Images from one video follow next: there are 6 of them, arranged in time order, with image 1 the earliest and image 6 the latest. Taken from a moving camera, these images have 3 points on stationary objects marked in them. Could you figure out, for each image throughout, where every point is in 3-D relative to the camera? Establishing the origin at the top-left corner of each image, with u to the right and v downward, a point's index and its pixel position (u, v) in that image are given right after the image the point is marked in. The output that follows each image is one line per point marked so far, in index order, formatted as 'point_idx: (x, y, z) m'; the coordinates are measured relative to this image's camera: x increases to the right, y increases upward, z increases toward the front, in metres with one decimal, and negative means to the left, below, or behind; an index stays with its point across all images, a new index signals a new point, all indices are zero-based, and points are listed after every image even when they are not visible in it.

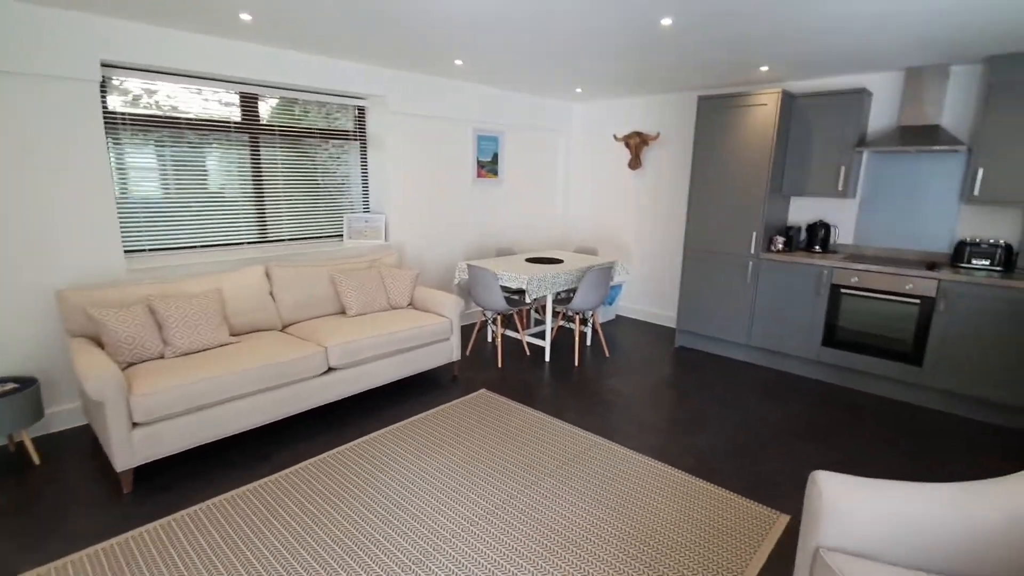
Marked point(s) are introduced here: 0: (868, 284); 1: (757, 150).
0: (+2.5, 0.0, +3.6) m
1: (+1.9, +1.1, +4.0) m
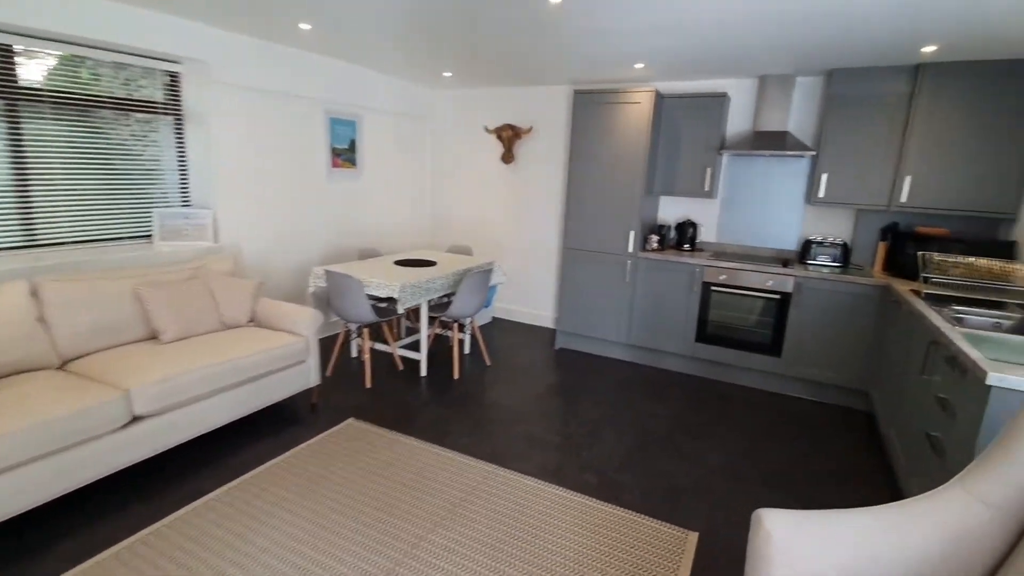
0: (+1.6, 0.0, +3.7) m
1: (+0.9, +1.1, +4.0) m
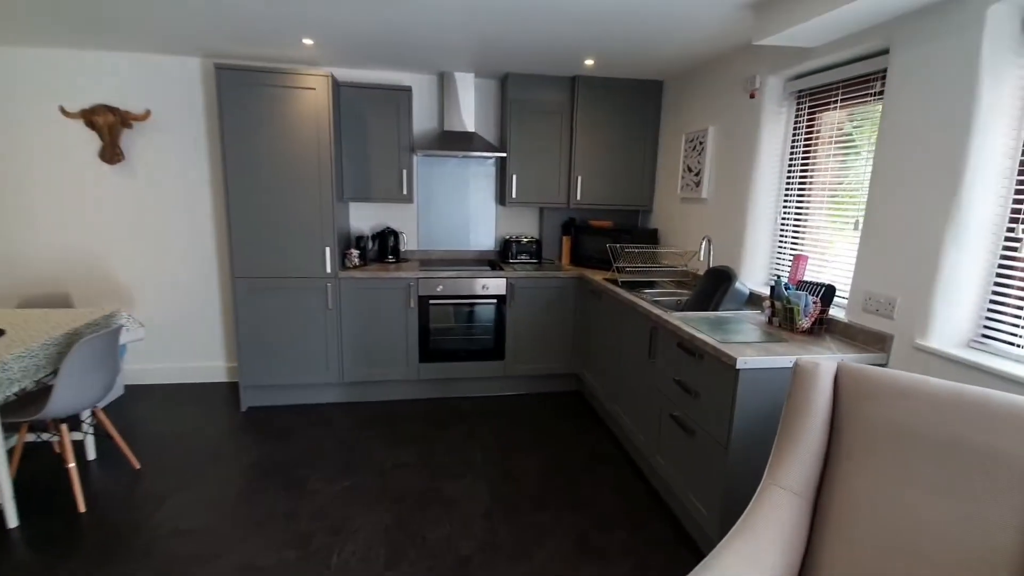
0: (-0.4, 0.0, +3.5) m
1: (-1.2, +0.9, +3.2) m
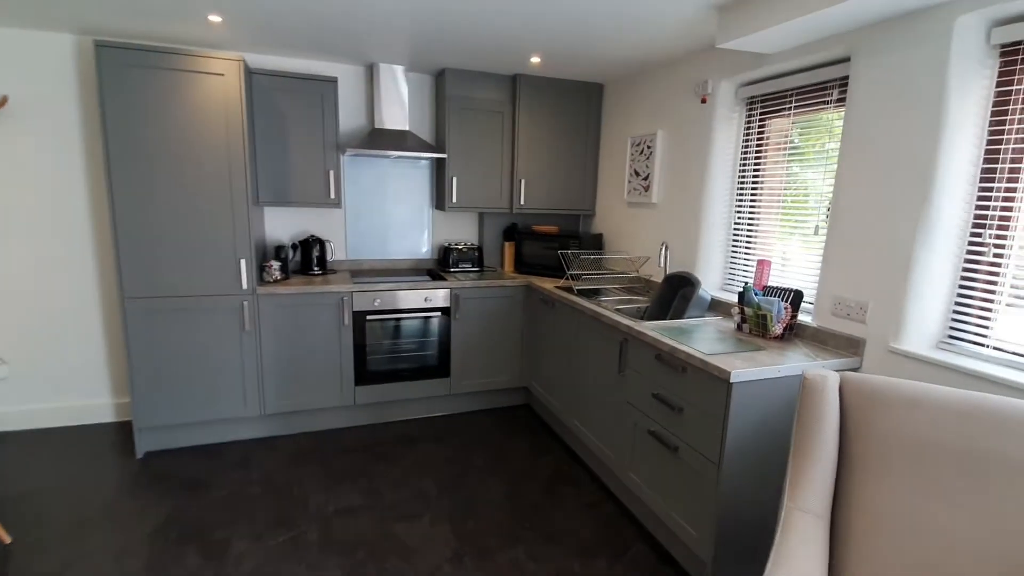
0: (-0.8, -0.1, +3.1) m
1: (-1.5, +0.8, +2.7) m
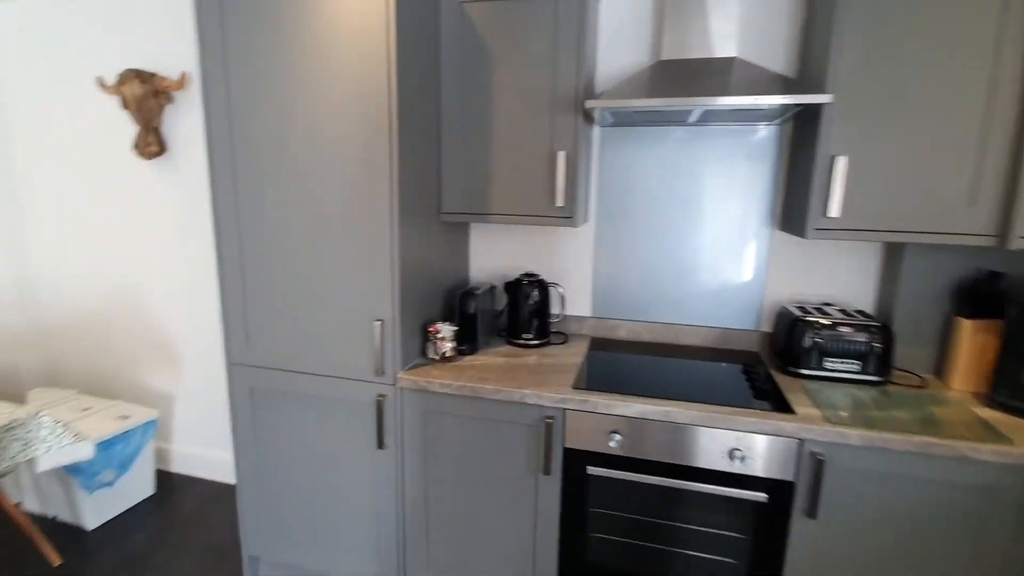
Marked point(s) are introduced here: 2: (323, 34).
0: (+0.4, -0.5, +1.4) m
1: (-0.4, +0.5, +1.5) m
2: (-0.5, +0.7, +1.4) m
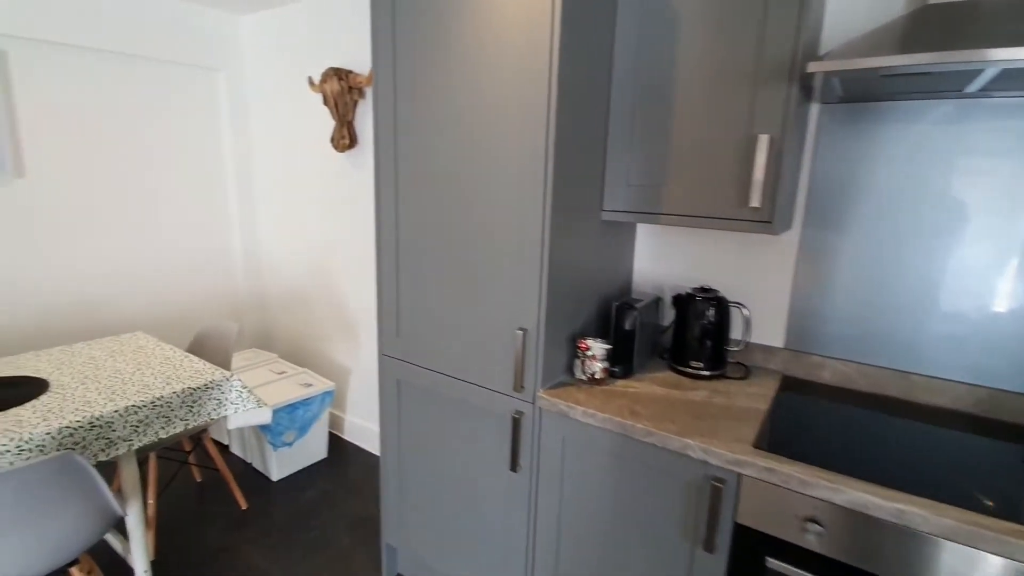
0: (+0.7, -0.5, +1.0) m
1: (0.0, +0.5, +1.3) m
2: (-0.1, +0.7, +1.3) m
